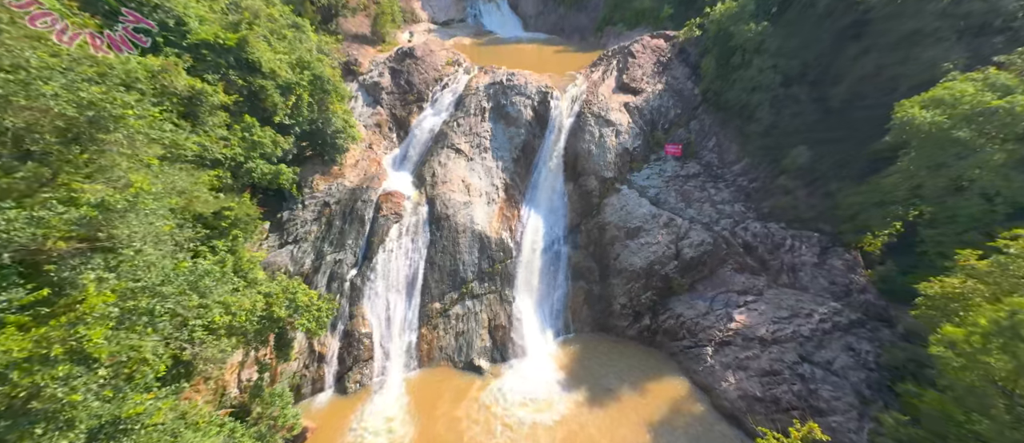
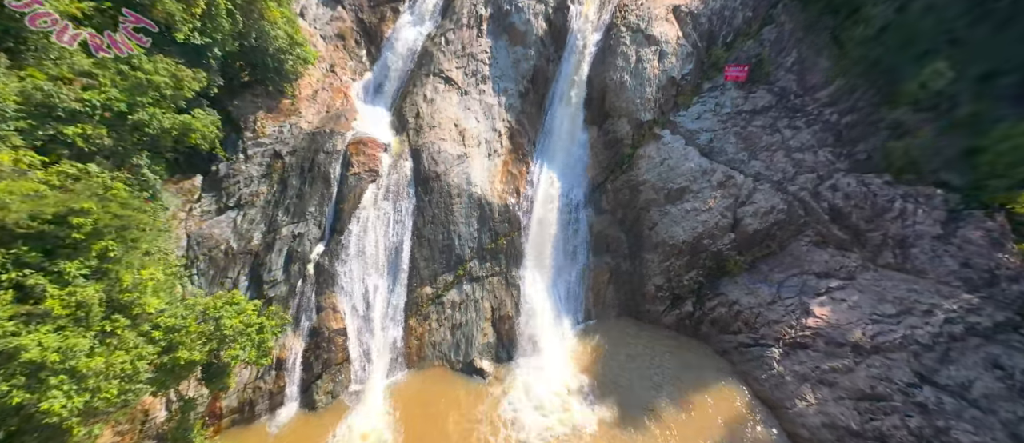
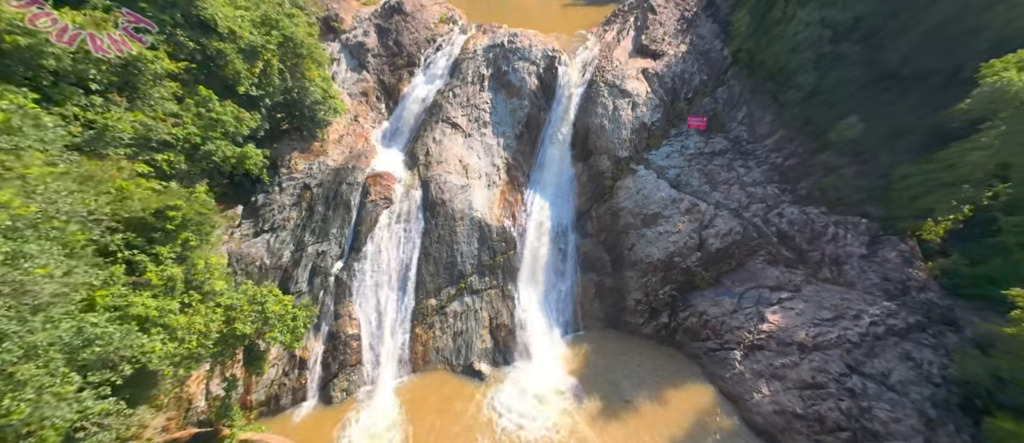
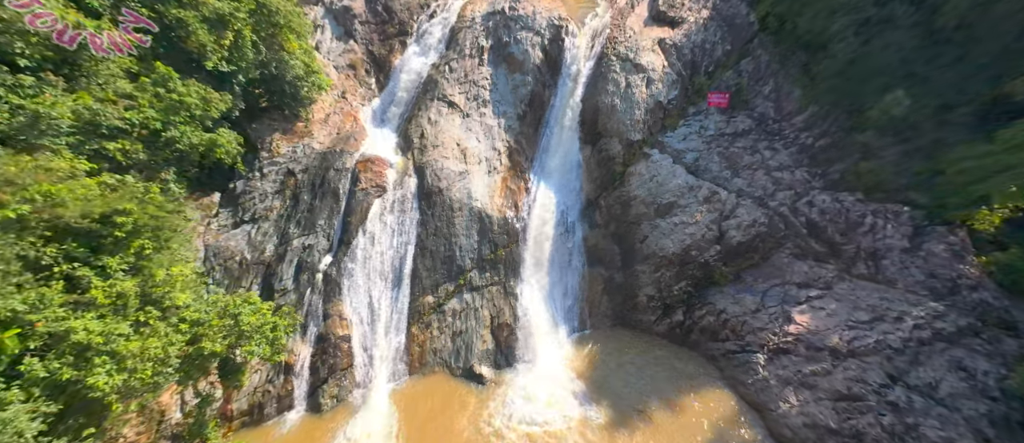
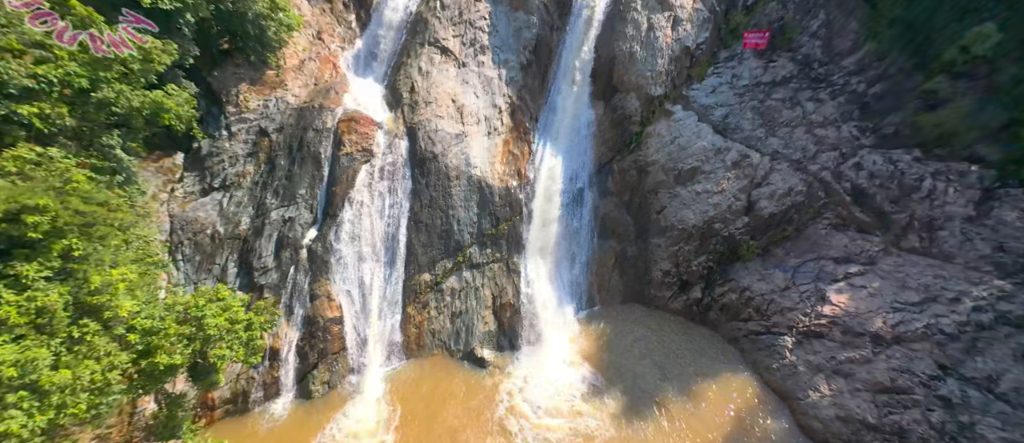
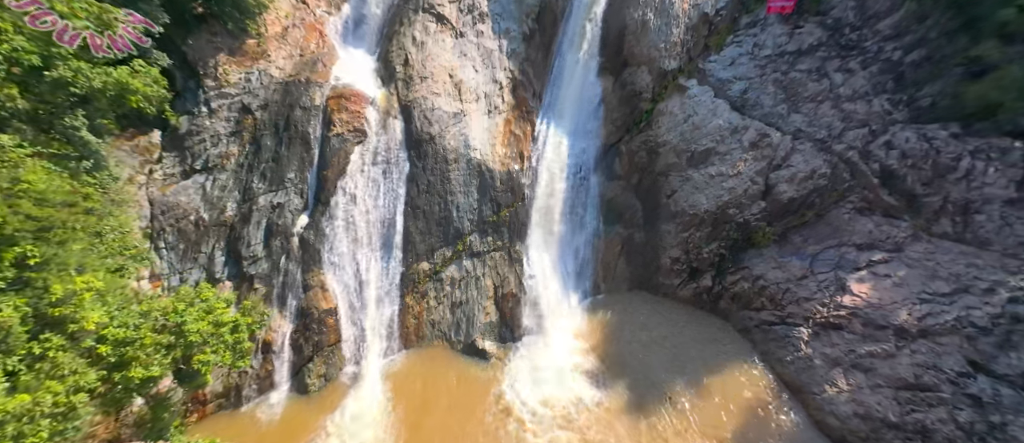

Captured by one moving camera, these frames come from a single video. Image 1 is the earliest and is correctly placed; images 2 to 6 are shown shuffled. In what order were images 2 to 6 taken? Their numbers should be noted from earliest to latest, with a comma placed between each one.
3, 4, 2, 5, 6
